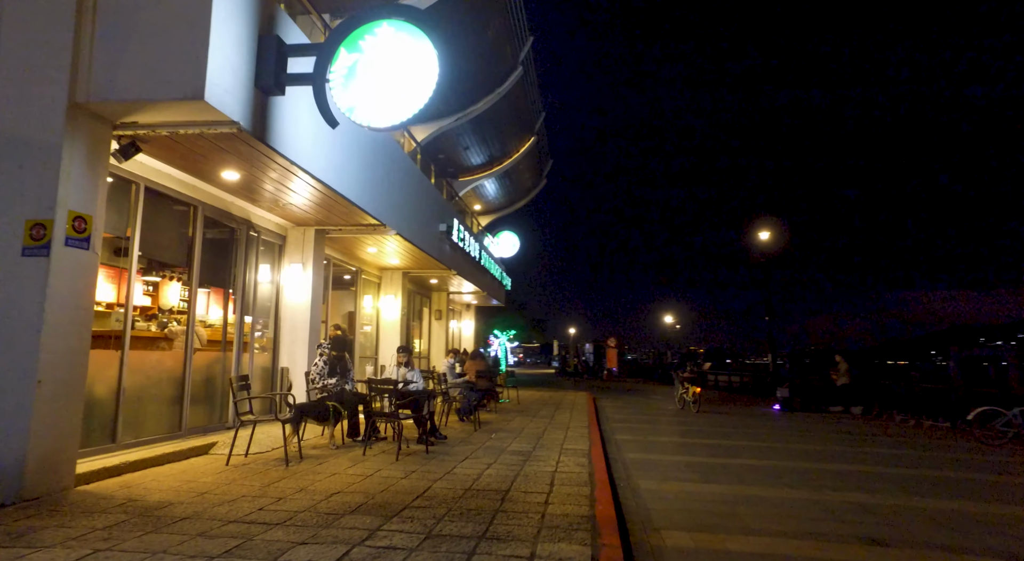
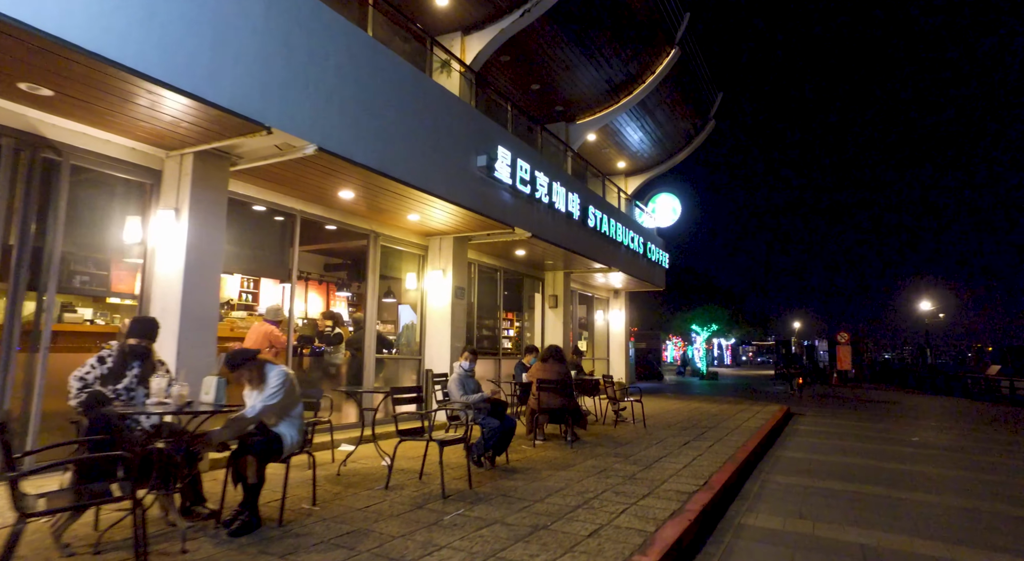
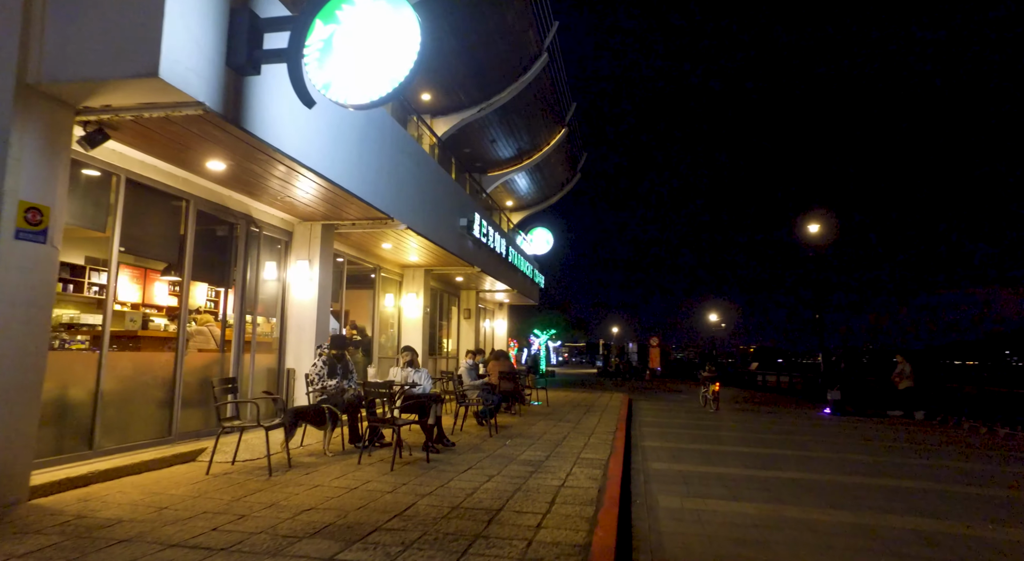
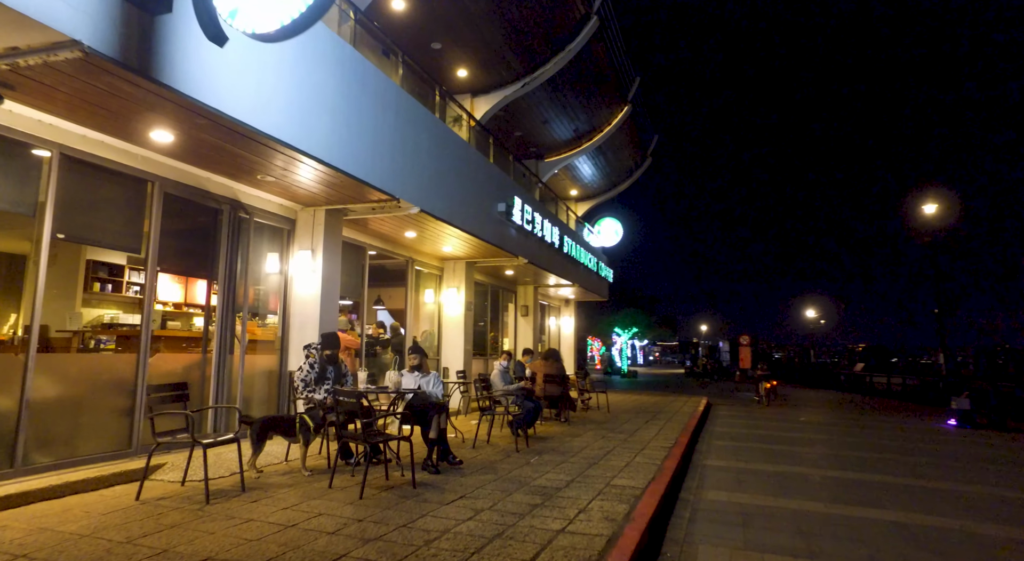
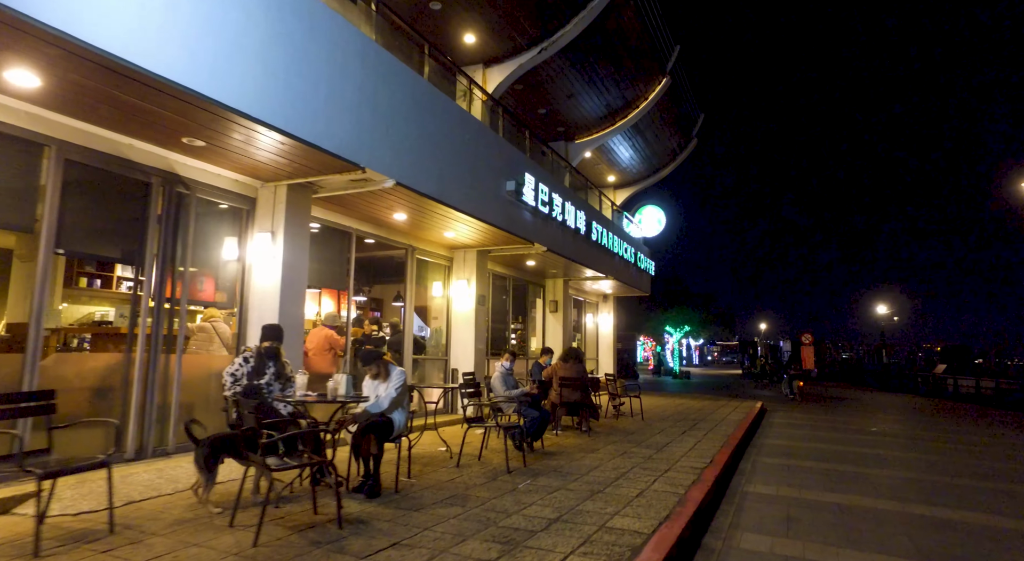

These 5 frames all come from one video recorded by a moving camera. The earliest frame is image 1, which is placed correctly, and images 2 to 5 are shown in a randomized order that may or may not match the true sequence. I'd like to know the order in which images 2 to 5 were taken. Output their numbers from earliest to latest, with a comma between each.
3, 4, 5, 2
